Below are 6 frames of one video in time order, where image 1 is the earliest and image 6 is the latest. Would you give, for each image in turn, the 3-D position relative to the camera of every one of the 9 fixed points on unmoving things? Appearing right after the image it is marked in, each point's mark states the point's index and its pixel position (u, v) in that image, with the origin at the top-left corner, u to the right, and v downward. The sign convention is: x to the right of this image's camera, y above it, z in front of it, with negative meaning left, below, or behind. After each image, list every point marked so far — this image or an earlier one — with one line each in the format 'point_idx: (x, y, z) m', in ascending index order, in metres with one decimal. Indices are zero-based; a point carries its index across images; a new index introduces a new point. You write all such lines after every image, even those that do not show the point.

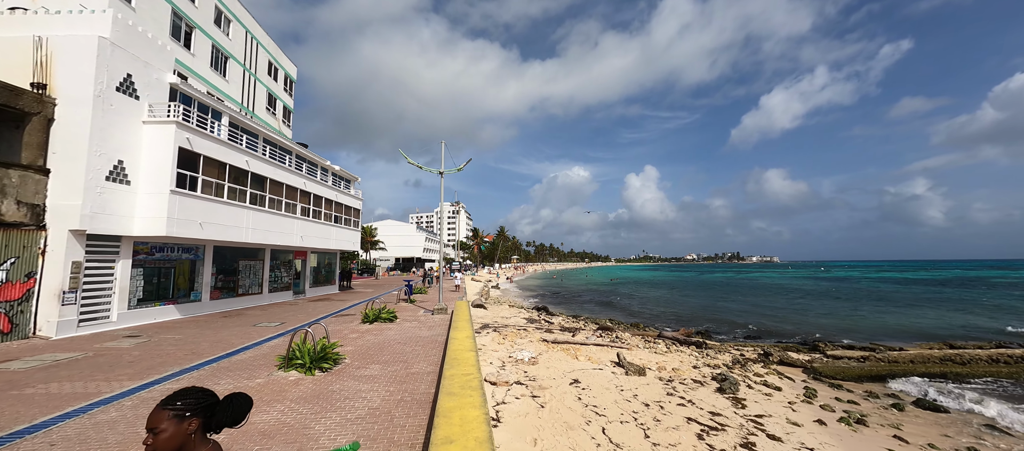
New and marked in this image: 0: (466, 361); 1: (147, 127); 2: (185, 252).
0: (-0.8, -2.5, +6.6) m
1: (-12.8, +3.5, +12.7) m
2: (-13.3, -1.1, +14.7) m
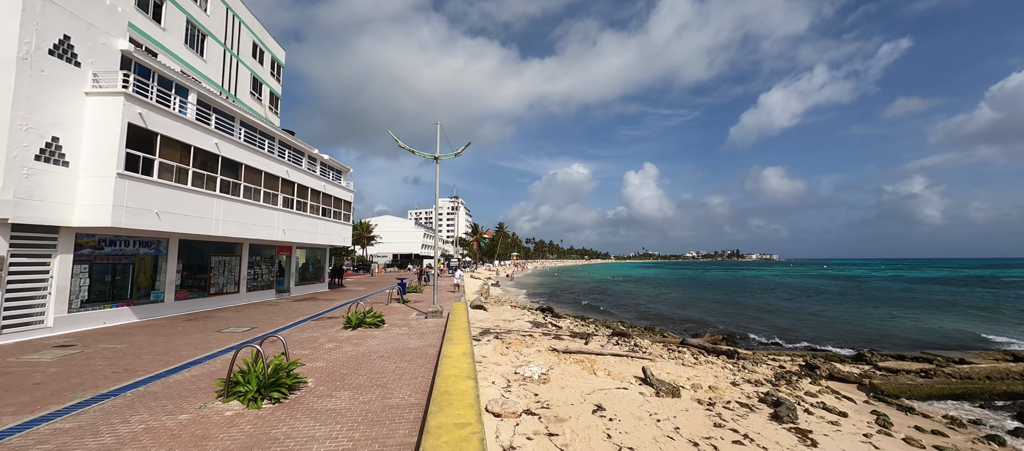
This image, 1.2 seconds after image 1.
0: (-0.7, -2.3, +4.9) m
1: (-12.6, +3.8, +10.8) m
2: (-13.1, -0.8, +13.0) m
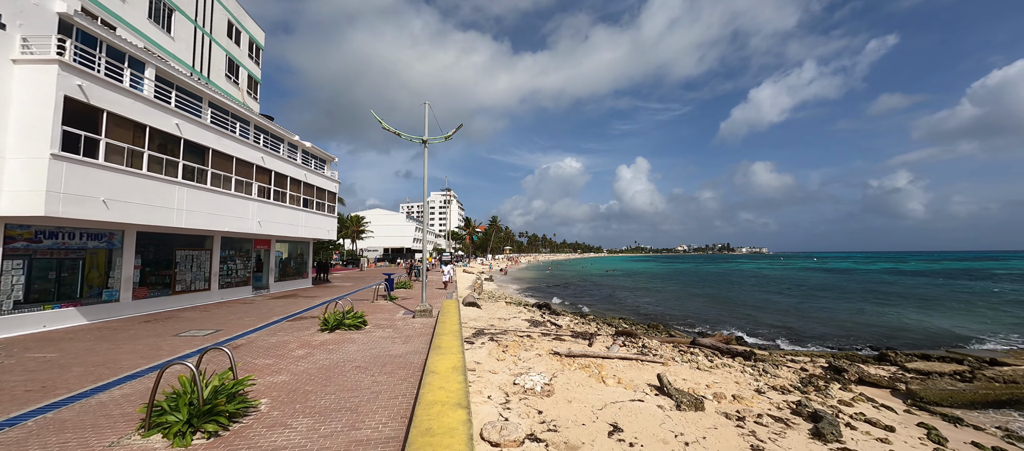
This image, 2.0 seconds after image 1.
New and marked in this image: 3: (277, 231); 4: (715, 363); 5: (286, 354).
0: (-0.6, -2.1, +3.7) m
1: (-12.7, +4.1, +9.3) m
2: (-13.3, -0.4, +11.5) m
3: (-11.7, -0.3, +18.0) m
4: (+5.7, -3.9, +10.3) m
5: (-5.1, -2.9, +8.1) m
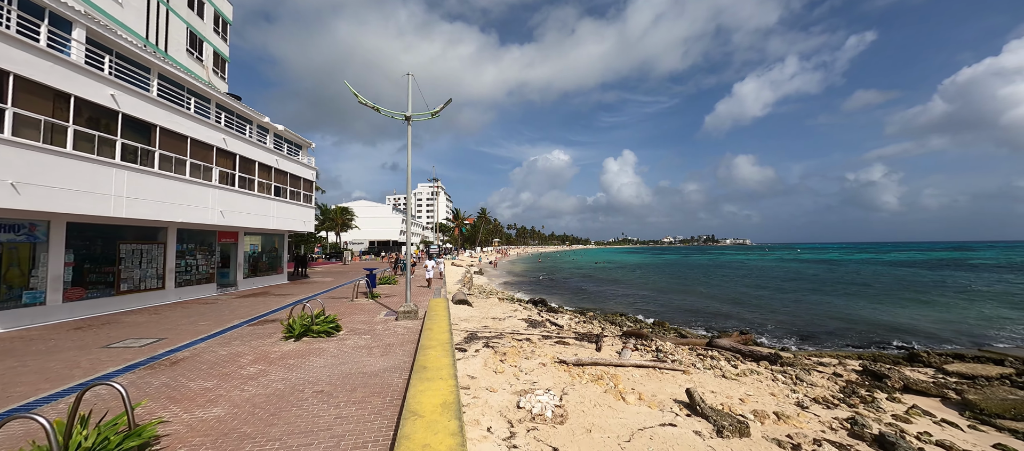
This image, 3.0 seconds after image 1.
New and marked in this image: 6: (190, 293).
0: (-0.5, -1.9, +2.2) m
1: (-12.7, +4.3, +7.4) m
2: (-13.3, -0.2, +9.6) m
3: (-12.0, +0.2, +16.2) m
4: (+5.7, -3.6, +9.1) m
5: (-5.0, -2.6, +6.5) m
6: (-13.4, -2.8, +15.1) m
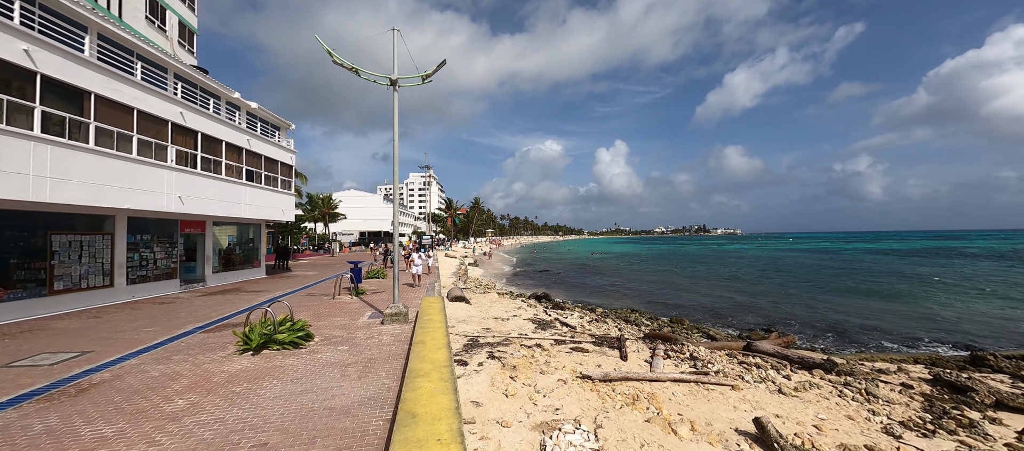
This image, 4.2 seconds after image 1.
0: (-0.1, -1.8, +0.6) m
1: (-12.5, +4.5, +5.3) m
2: (-13.1, +0.1, +7.7) m
3: (-11.9, +0.6, +14.3) m
4: (+5.9, -3.3, +7.6) m
5: (-4.7, -2.4, +4.8) m
6: (-13.3, -2.4, +13.2) m
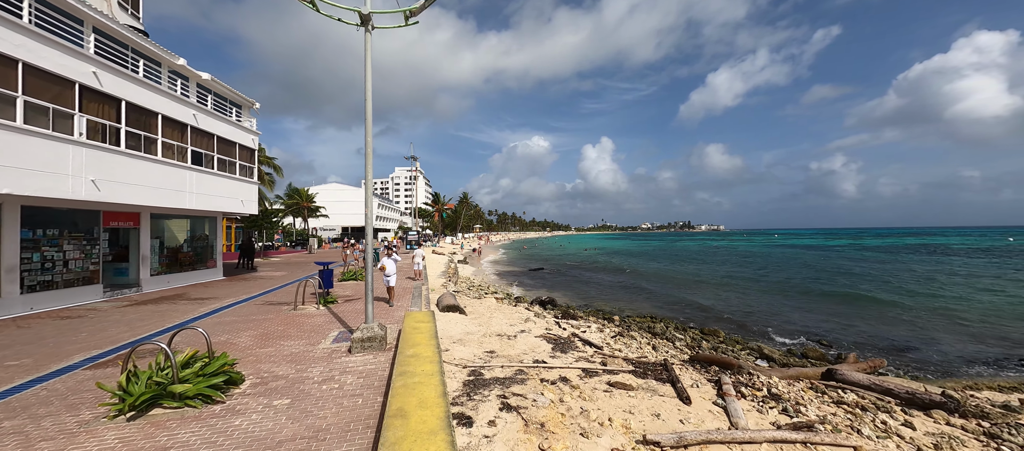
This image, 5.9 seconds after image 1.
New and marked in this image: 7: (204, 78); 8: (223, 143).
0: (+0.5, -1.7, -1.8) m
1: (-12.0, +4.7, +2.4) m
2: (-12.8, +0.3, +4.8) m
3: (-11.8, +0.9, +11.5) m
4: (+6.3, -3.1, +5.5) m
5: (-4.3, -2.3, +2.3) m
6: (-13.2, -2.1, +10.4) m
7: (-13.1, +6.3, +15.3) m
8: (-12.5, +3.5, +15.6) m
